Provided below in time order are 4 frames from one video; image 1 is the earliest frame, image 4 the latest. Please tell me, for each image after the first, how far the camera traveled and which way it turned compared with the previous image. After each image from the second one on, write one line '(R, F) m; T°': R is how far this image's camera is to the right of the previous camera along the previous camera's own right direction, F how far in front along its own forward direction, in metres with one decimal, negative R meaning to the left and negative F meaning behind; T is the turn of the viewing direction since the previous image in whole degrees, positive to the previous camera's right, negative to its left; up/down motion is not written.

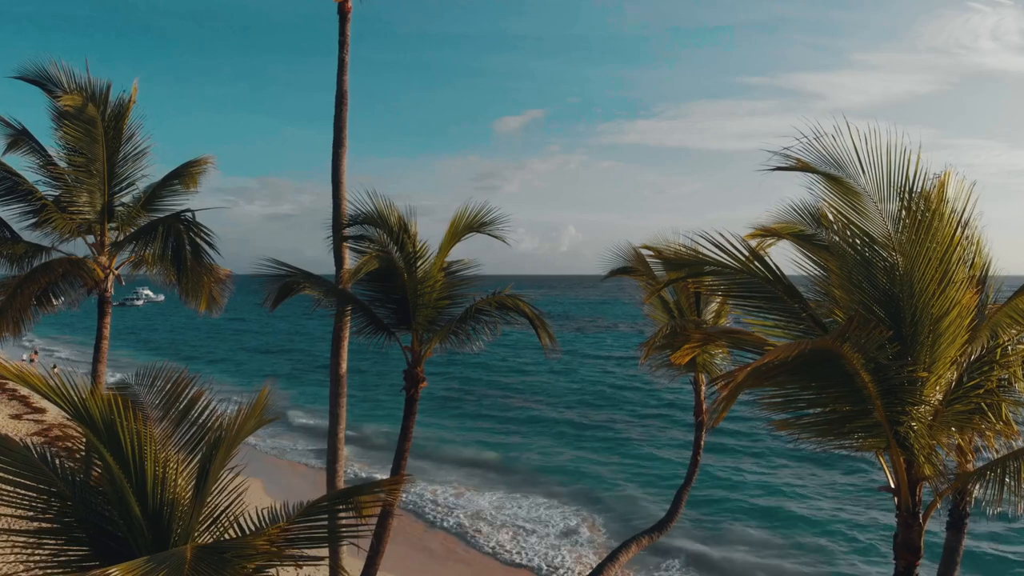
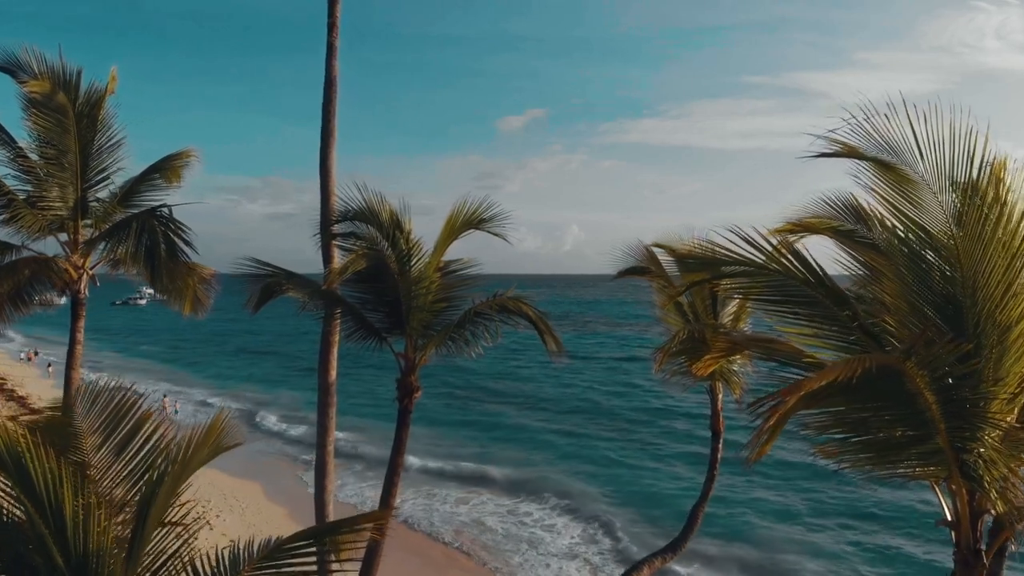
(0.0, +0.7) m; 0°
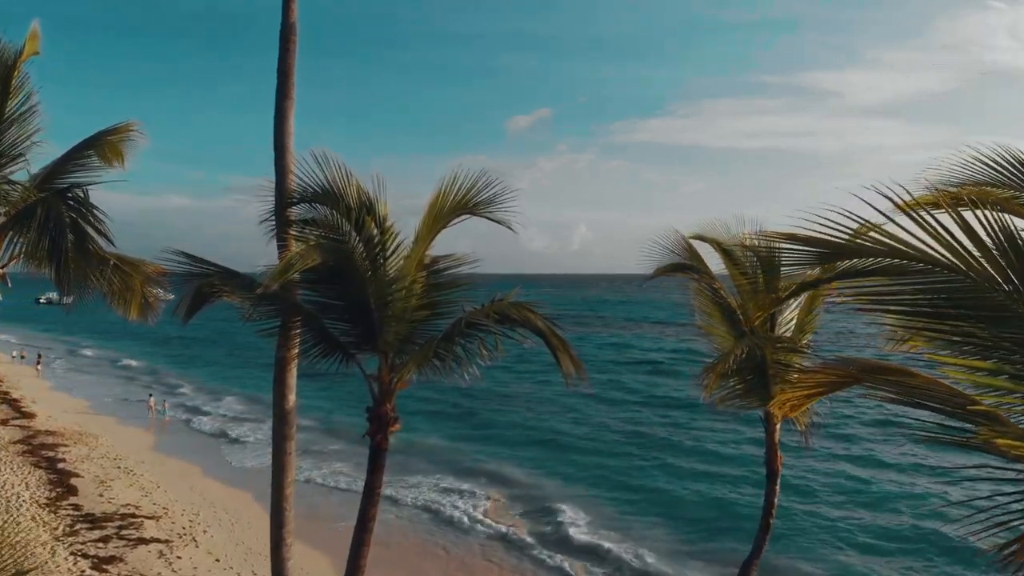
(0.0, +1.7) m; -1°
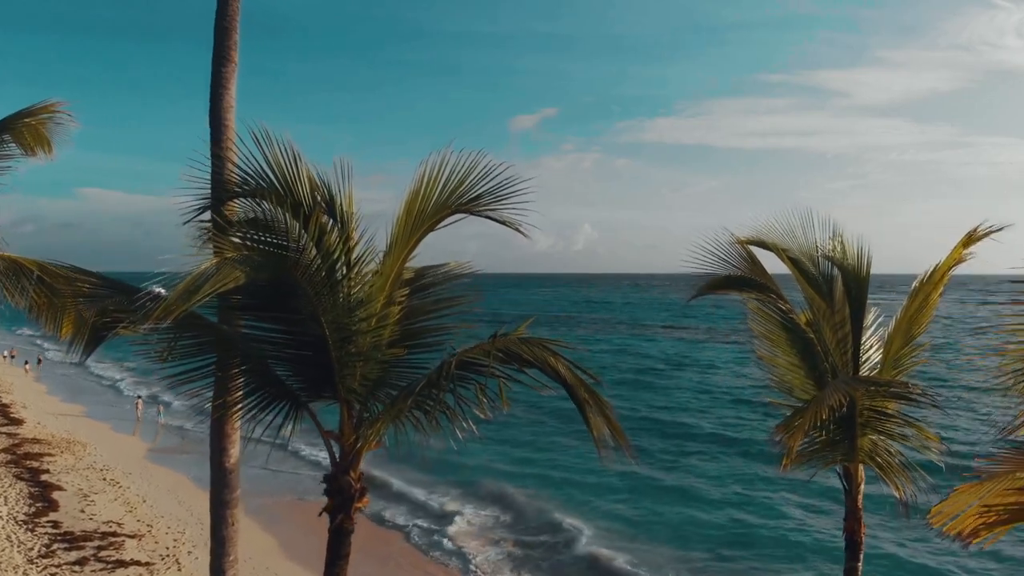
(0.0, +1.5) m; 0°
